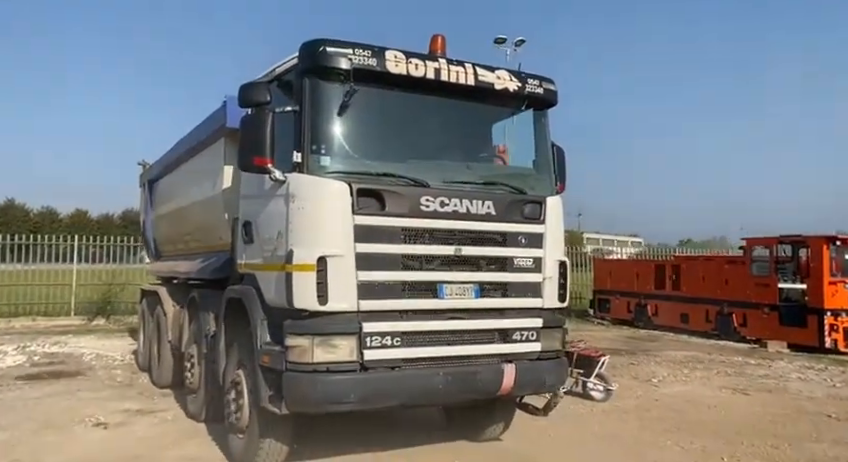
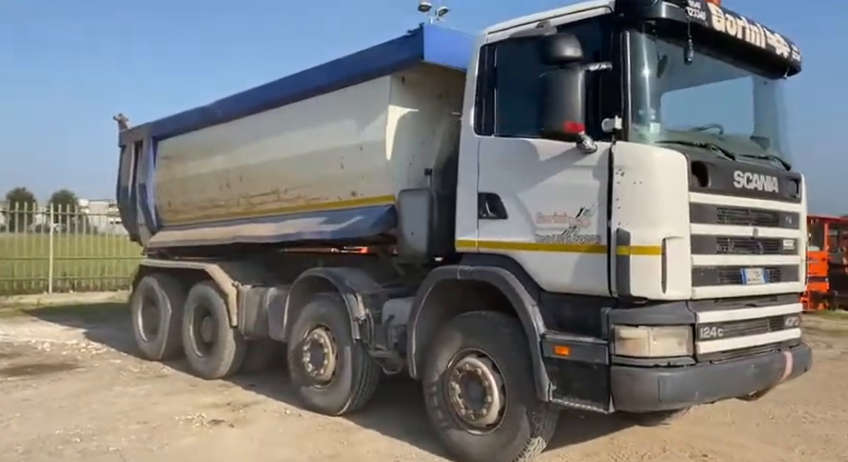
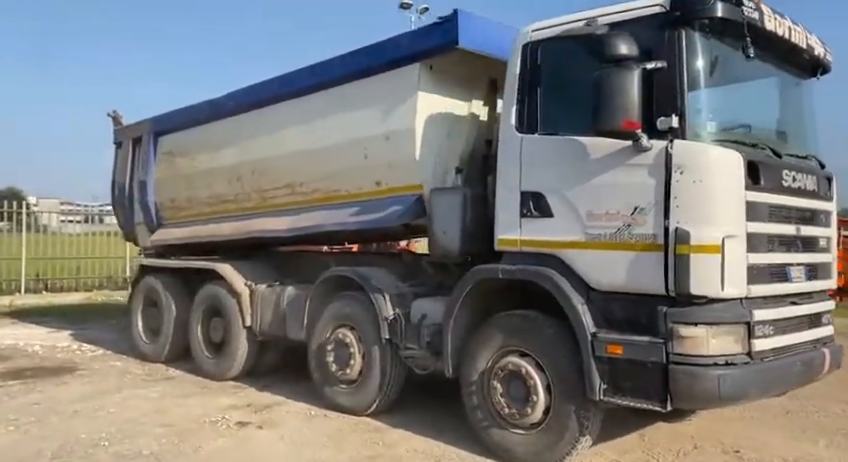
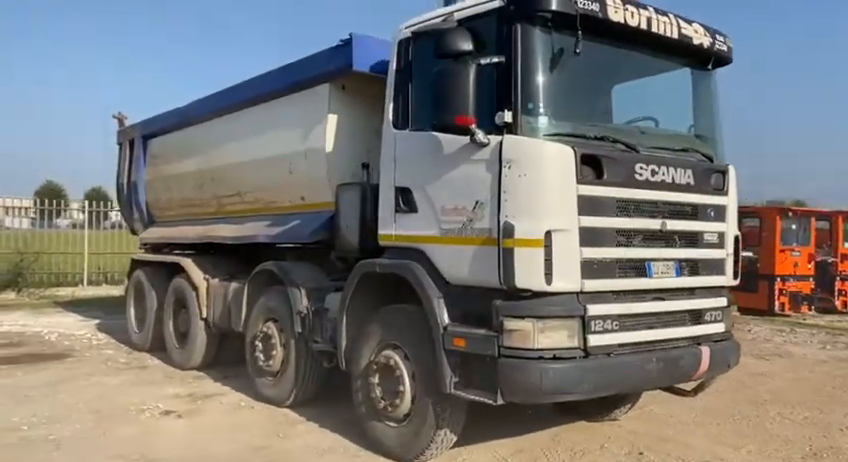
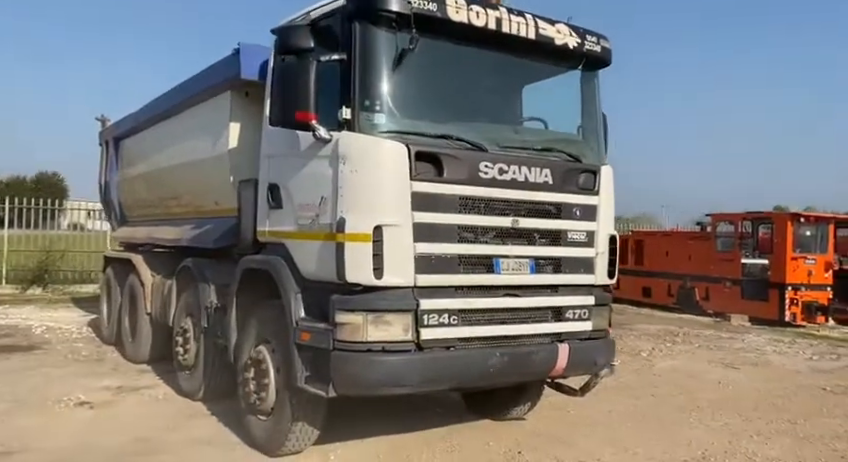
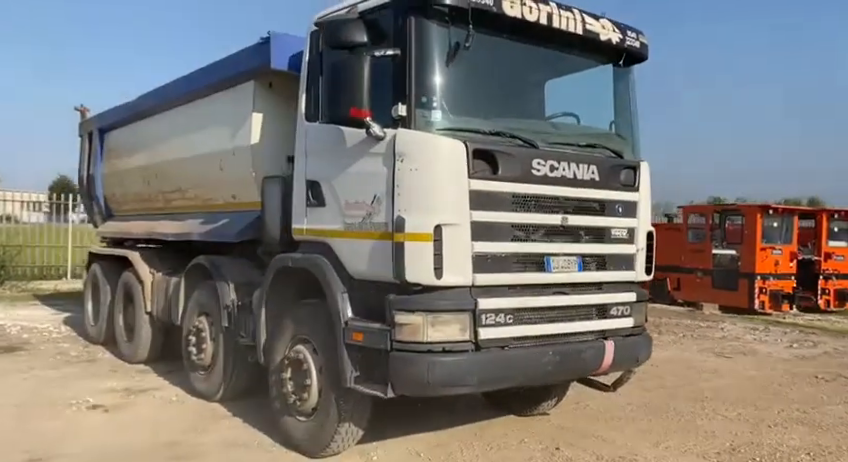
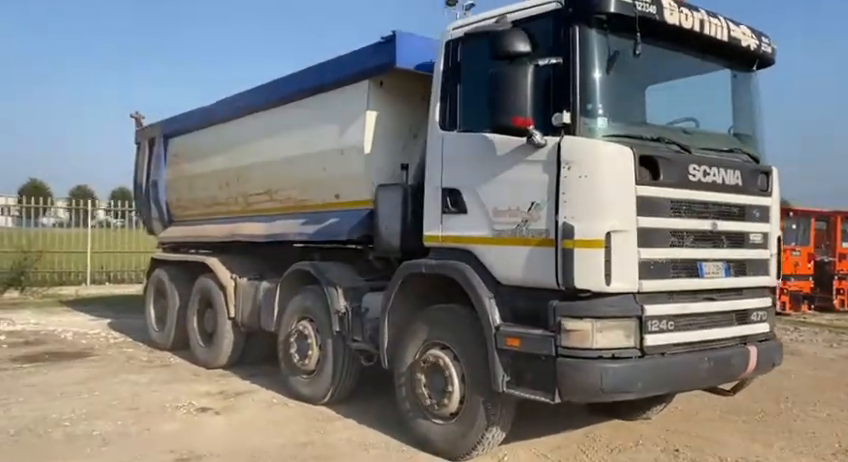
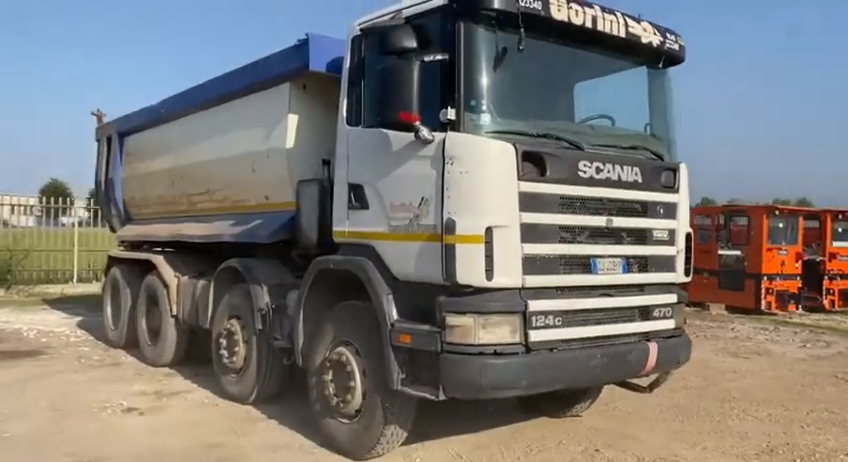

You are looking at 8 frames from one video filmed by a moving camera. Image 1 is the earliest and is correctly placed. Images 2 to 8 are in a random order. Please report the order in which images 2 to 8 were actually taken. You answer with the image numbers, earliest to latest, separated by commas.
5, 6, 8, 4, 7, 2, 3
